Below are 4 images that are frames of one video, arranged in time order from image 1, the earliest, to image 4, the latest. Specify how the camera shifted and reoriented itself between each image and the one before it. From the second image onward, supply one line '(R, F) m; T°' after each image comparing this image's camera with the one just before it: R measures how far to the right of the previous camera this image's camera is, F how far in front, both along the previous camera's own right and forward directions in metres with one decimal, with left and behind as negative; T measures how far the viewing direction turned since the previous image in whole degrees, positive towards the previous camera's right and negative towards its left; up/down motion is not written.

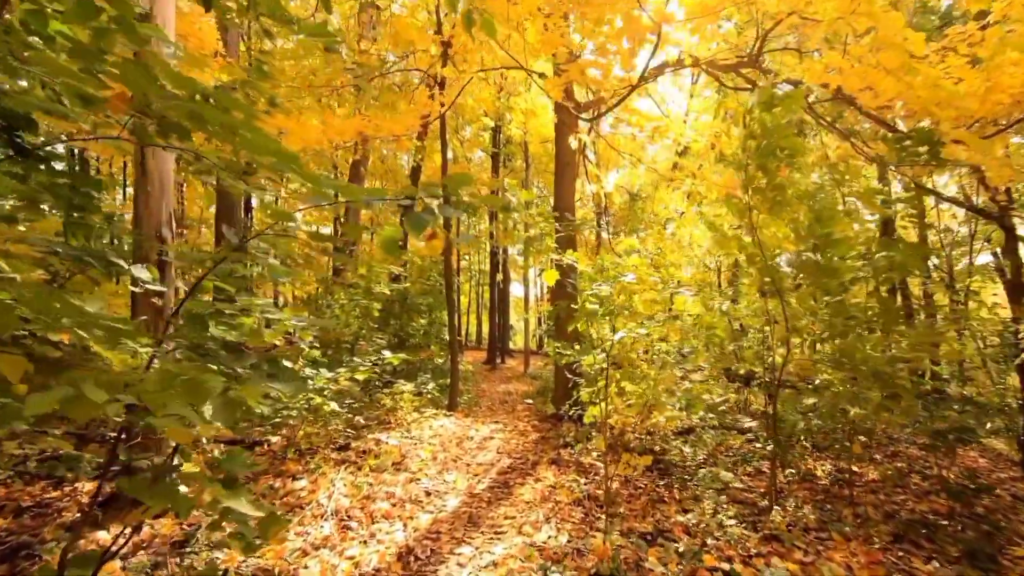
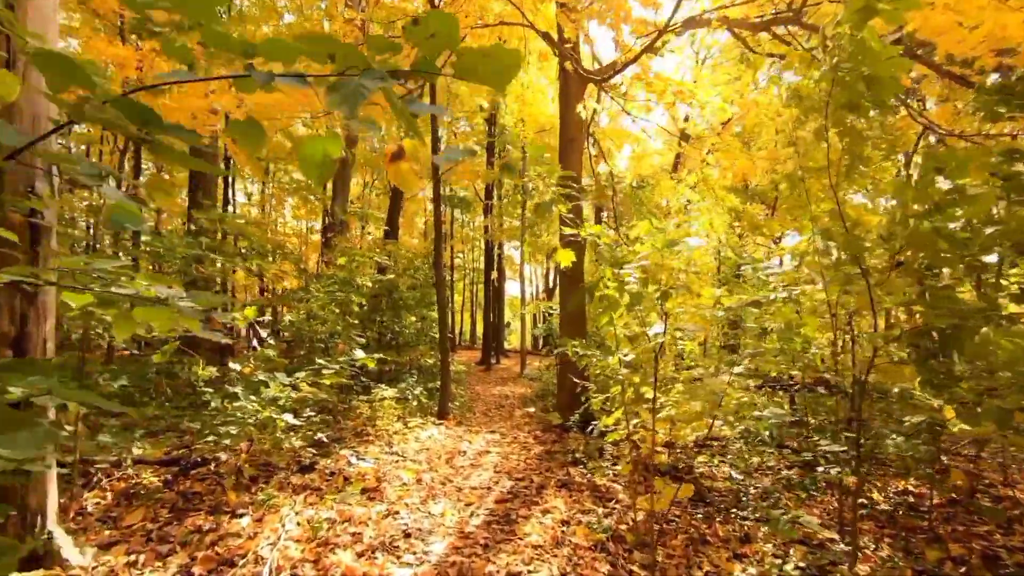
(0.0, +0.8) m; +1°
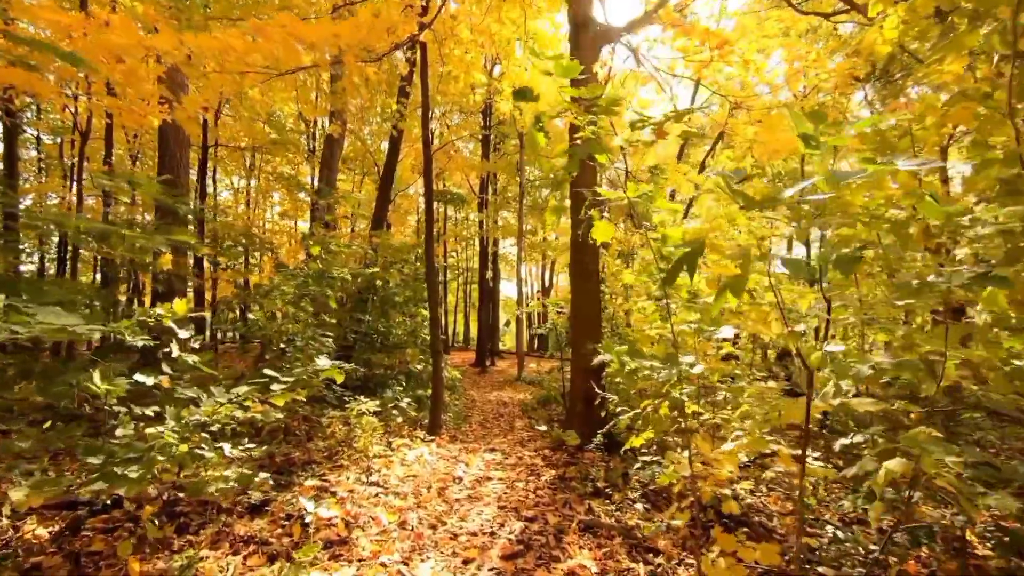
(-0.1, +0.9) m; +1°
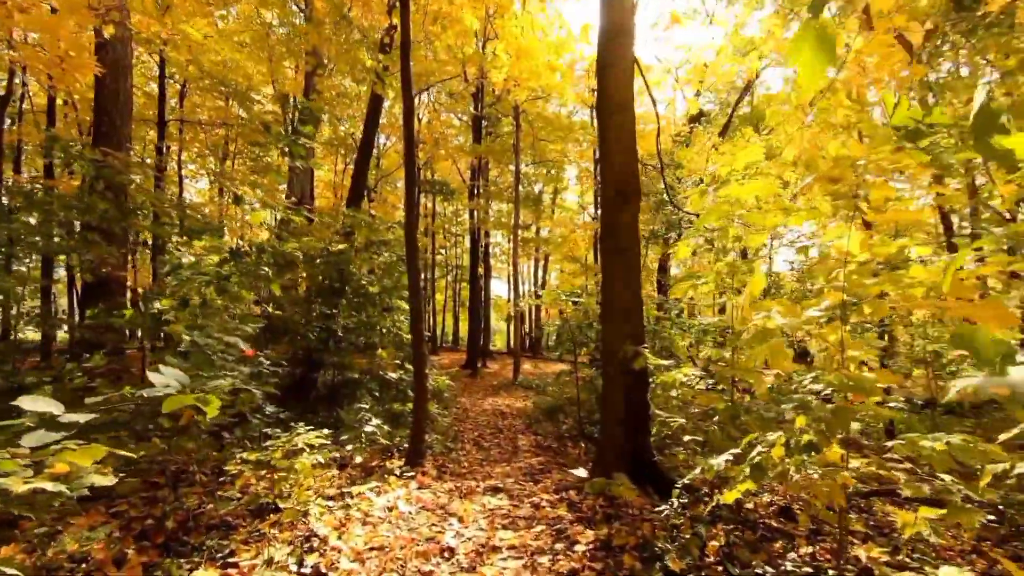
(-0.1, +1.4) m; +1°
